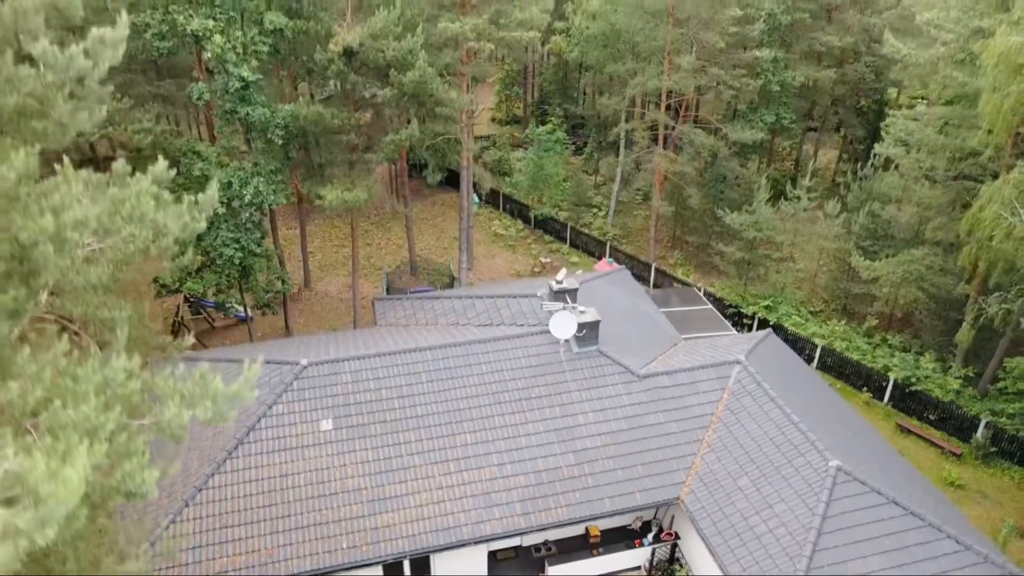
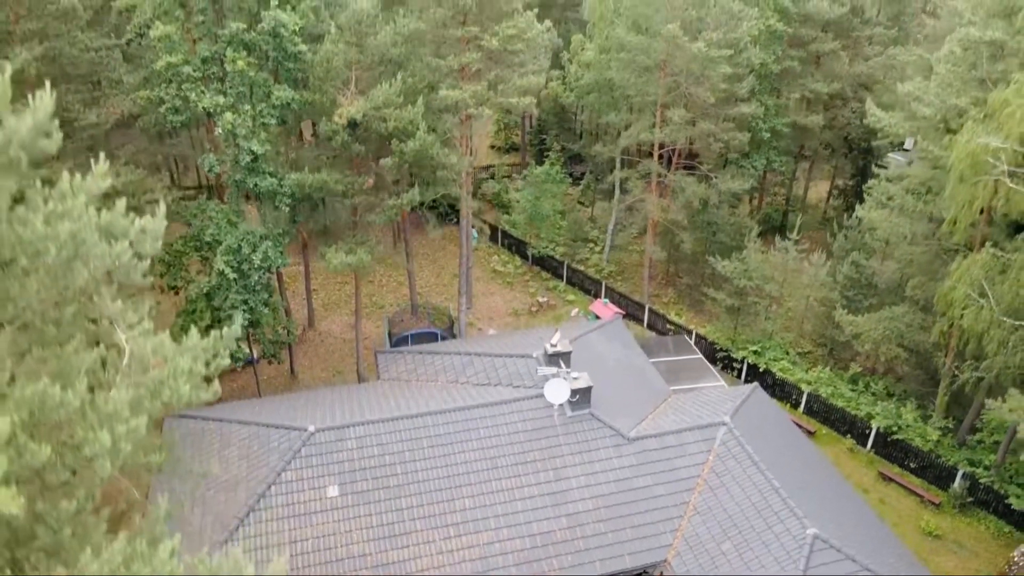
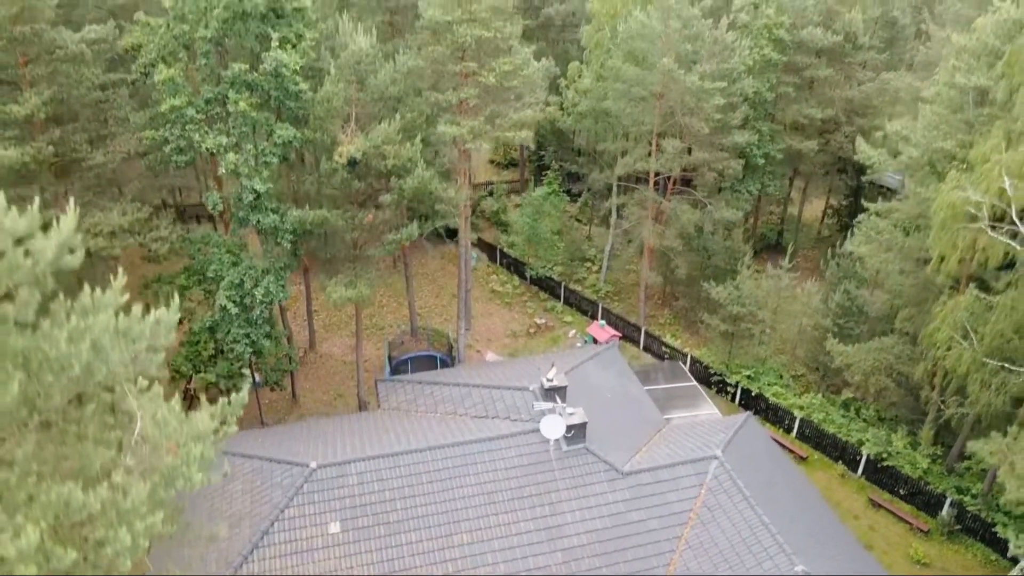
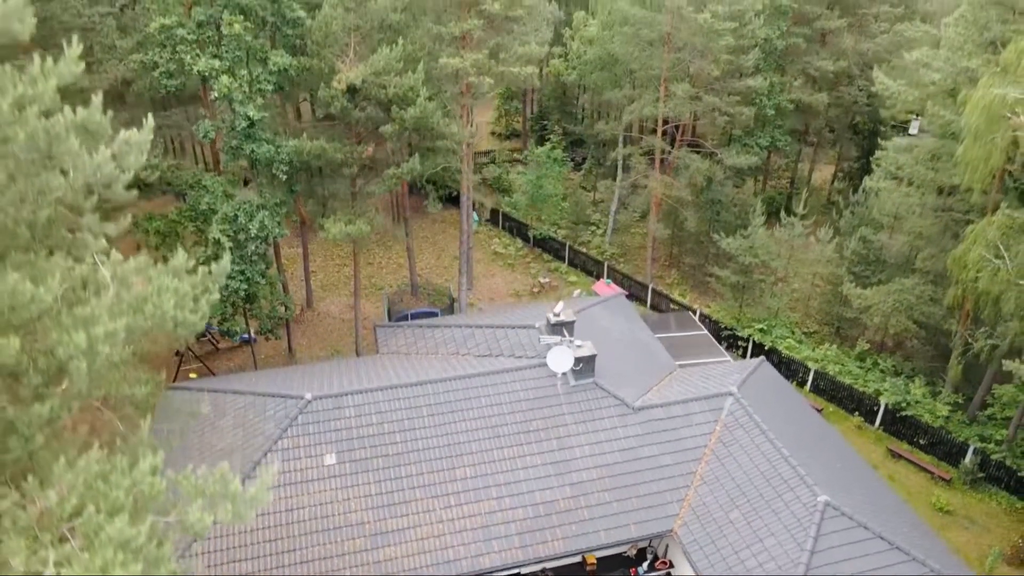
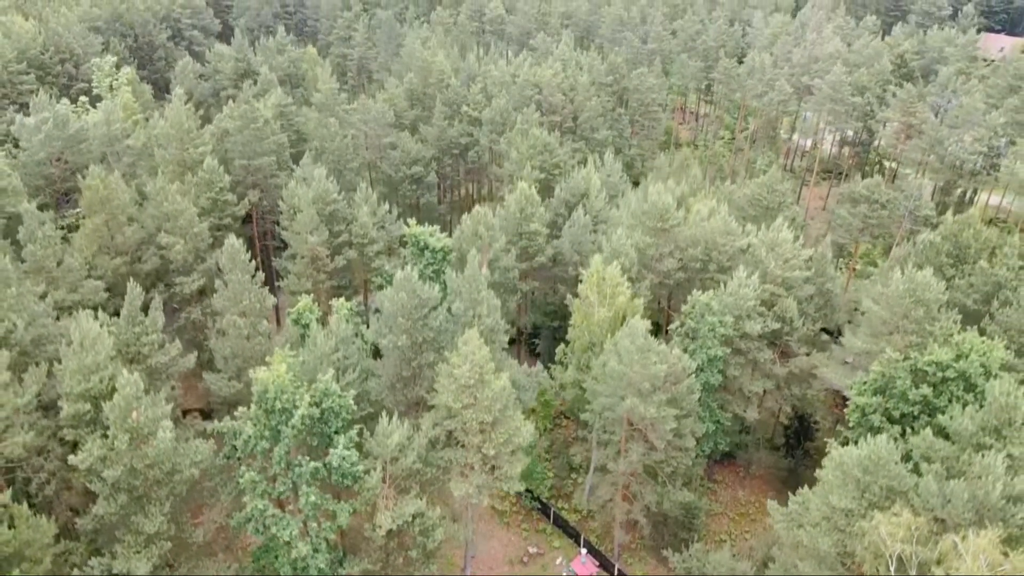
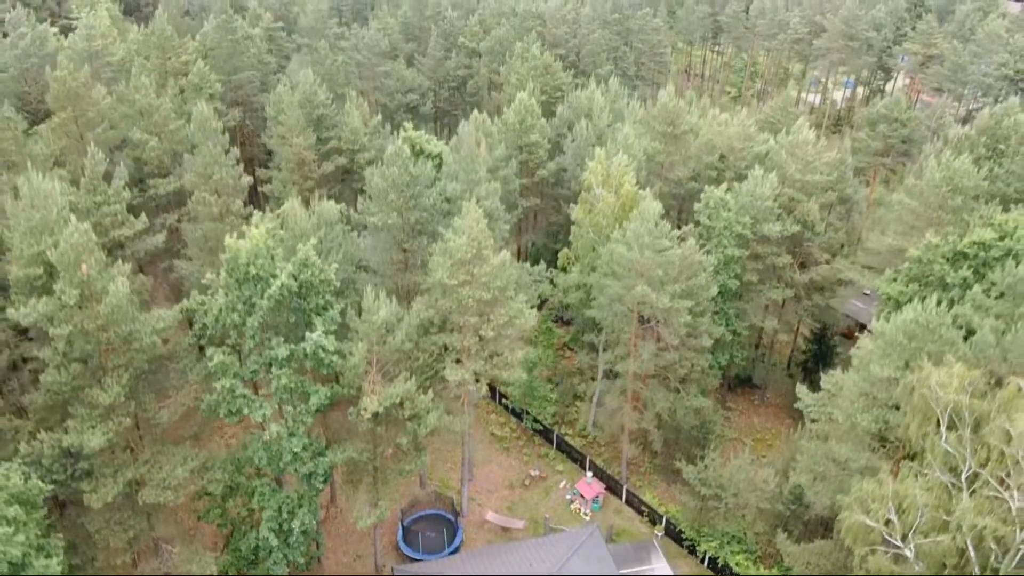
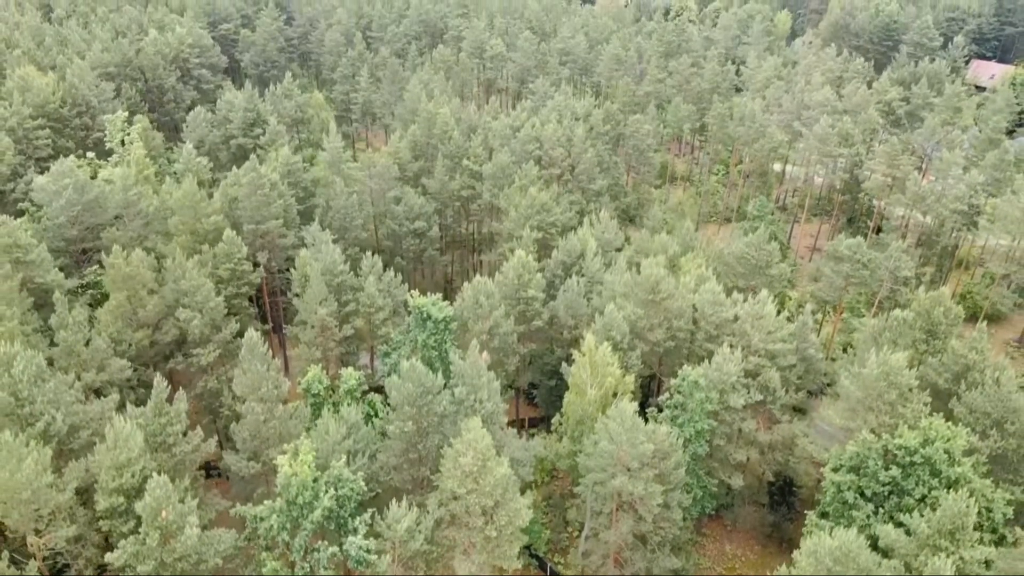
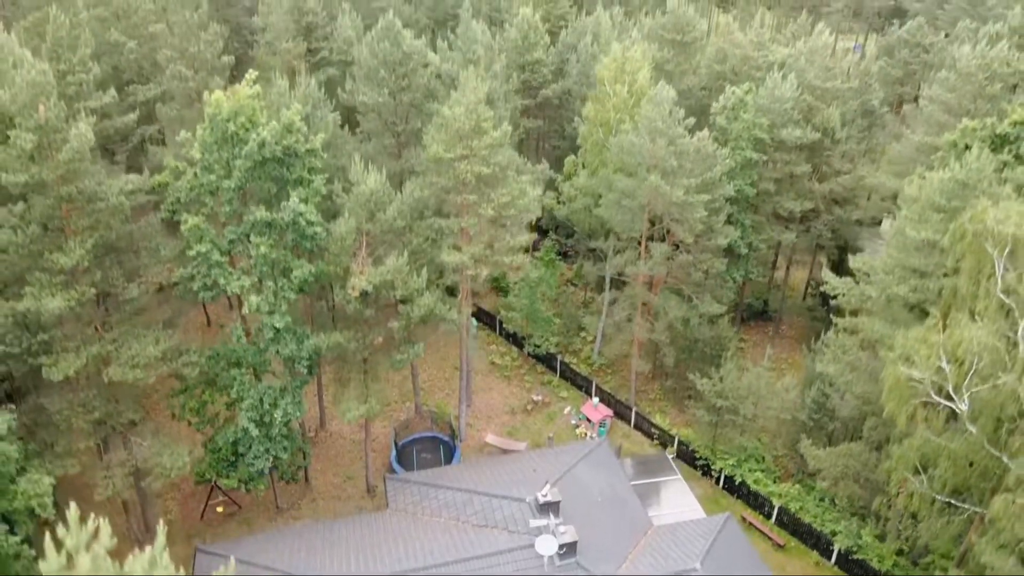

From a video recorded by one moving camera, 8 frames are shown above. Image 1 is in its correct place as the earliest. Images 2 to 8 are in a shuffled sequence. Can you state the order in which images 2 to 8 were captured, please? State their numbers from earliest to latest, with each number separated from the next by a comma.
4, 2, 3, 8, 6, 5, 7
